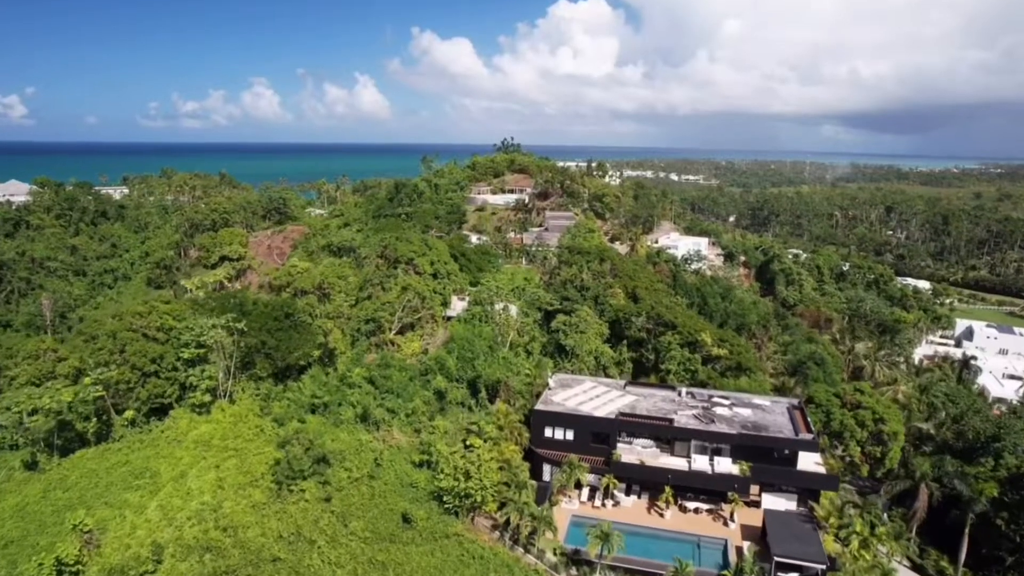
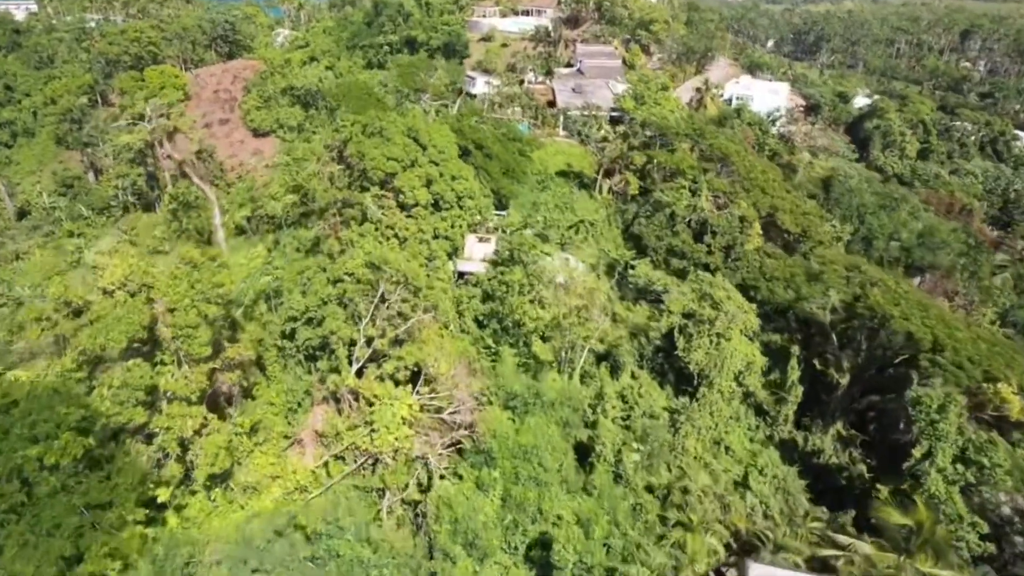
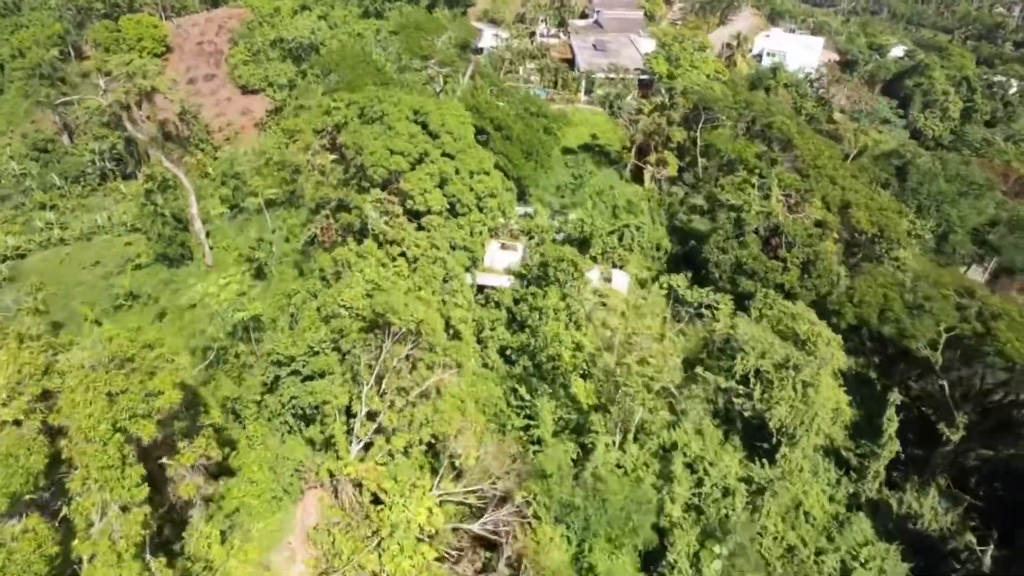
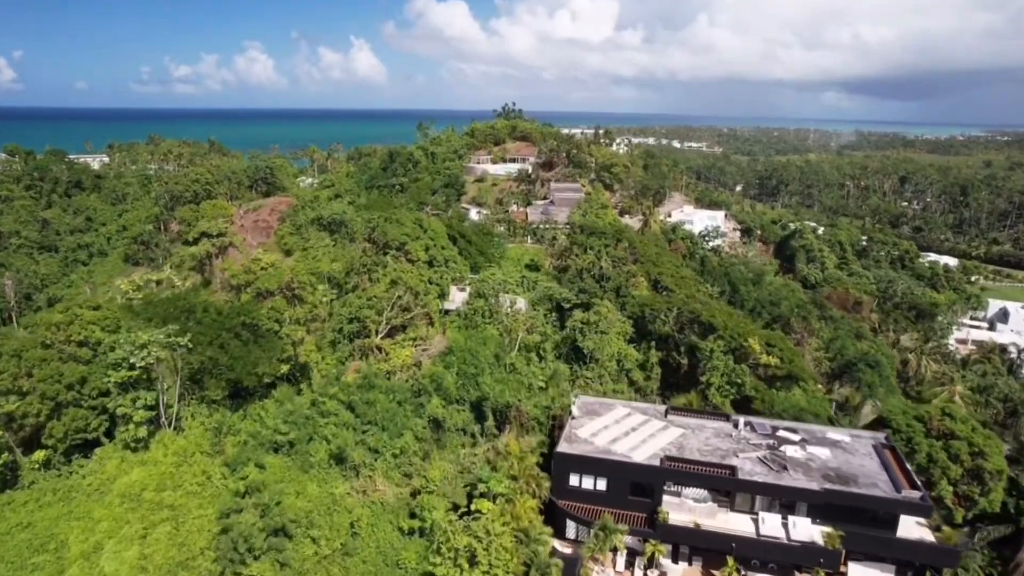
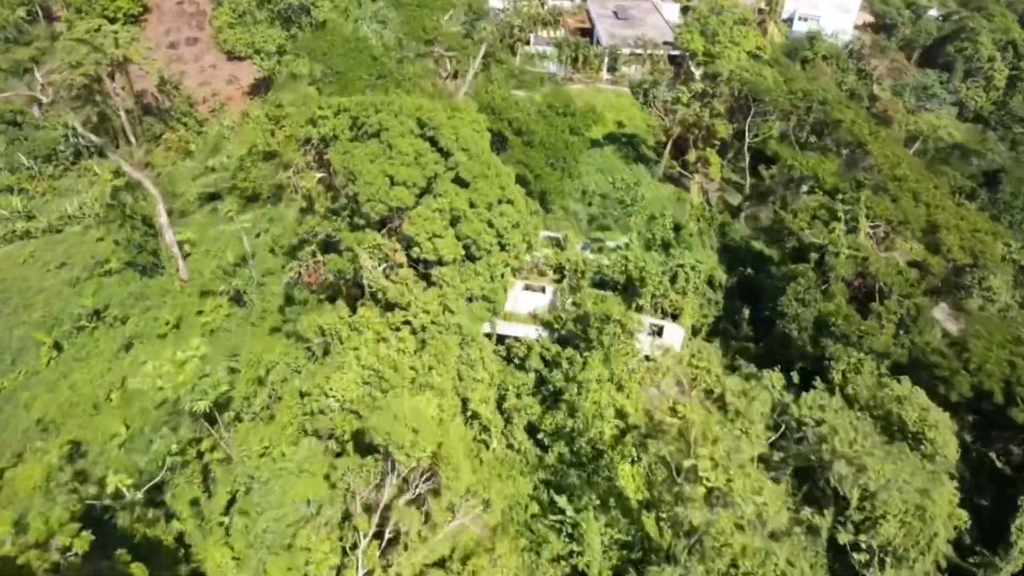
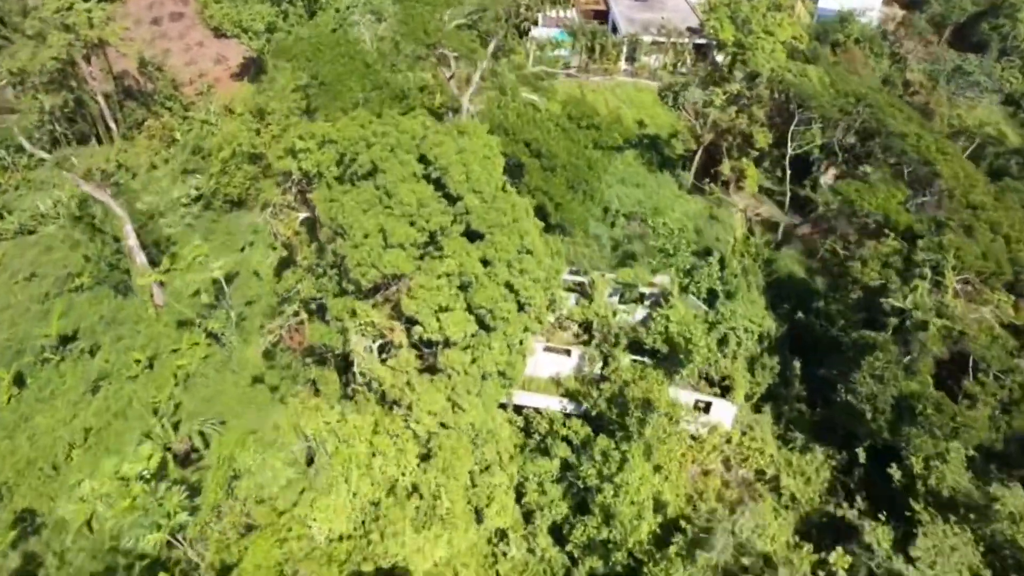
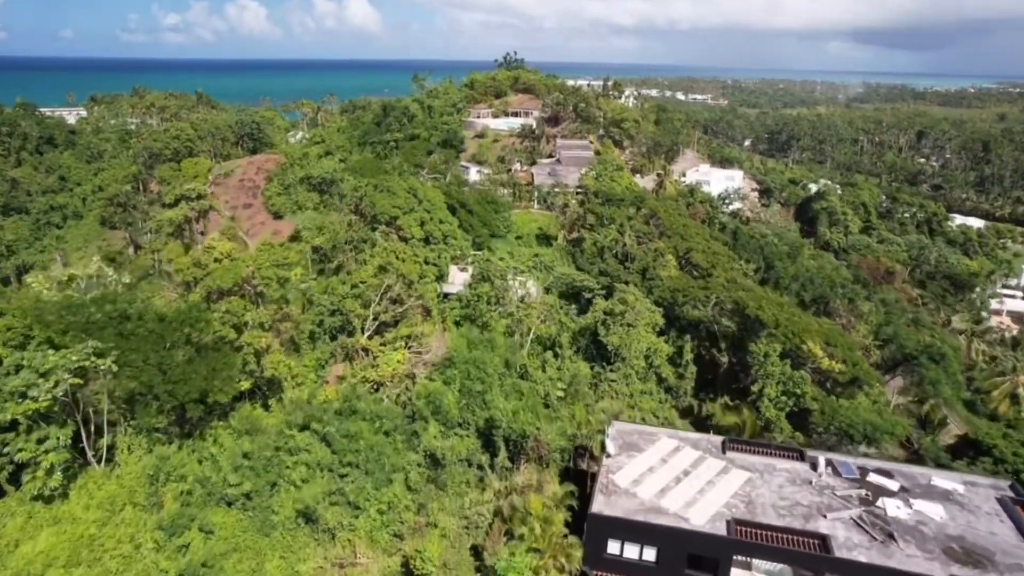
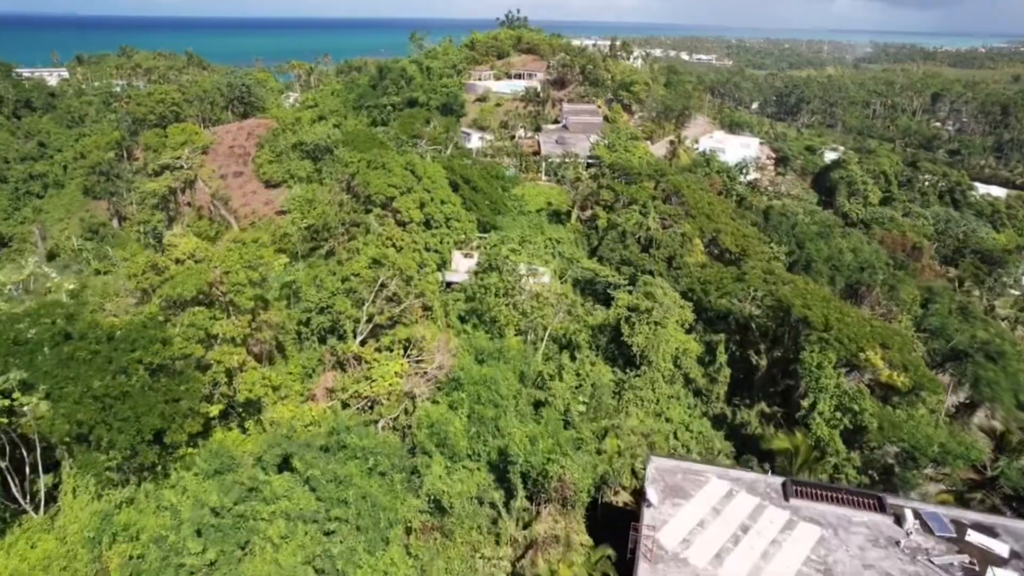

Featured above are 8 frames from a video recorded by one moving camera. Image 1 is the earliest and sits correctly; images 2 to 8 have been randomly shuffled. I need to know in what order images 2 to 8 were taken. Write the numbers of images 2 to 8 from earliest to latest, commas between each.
4, 7, 8, 2, 3, 5, 6
